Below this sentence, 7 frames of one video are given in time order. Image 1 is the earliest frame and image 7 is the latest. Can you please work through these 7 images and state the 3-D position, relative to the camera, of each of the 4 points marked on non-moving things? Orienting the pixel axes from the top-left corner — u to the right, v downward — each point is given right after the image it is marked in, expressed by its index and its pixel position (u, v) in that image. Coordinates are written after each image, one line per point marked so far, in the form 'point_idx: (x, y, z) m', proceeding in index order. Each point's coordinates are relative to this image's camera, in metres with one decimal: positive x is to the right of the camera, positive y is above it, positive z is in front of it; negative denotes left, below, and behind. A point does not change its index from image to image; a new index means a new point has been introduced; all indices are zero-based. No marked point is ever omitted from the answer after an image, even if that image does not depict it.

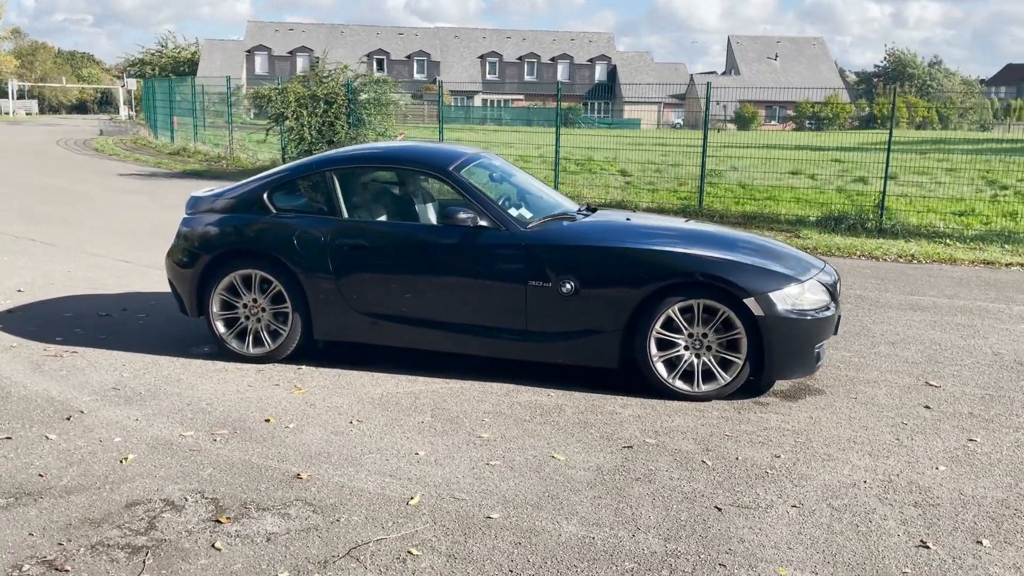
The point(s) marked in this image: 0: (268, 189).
0: (-1.7, +0.7, +6.2) m
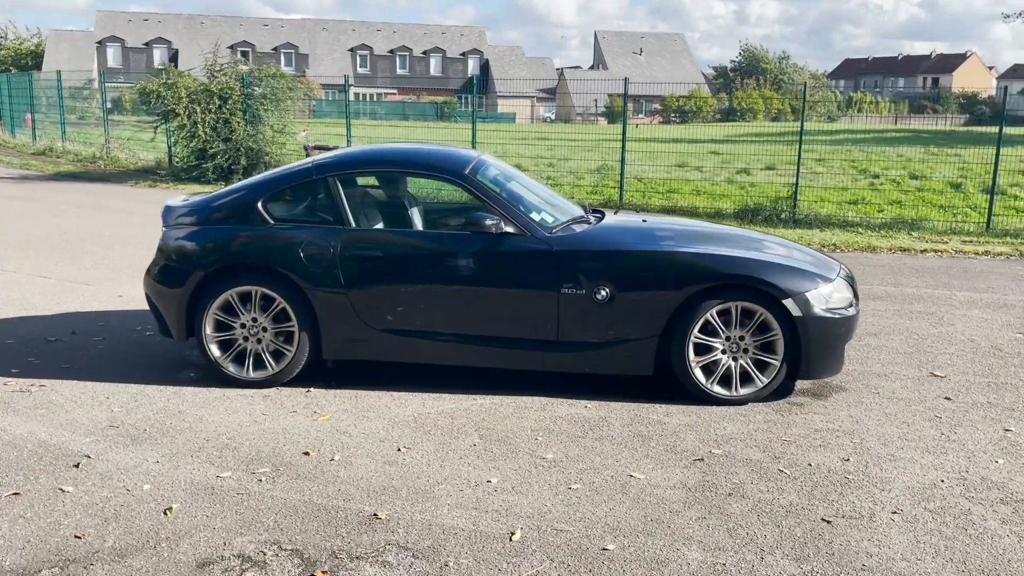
0: (-1.6, +0.6, +5.7) m
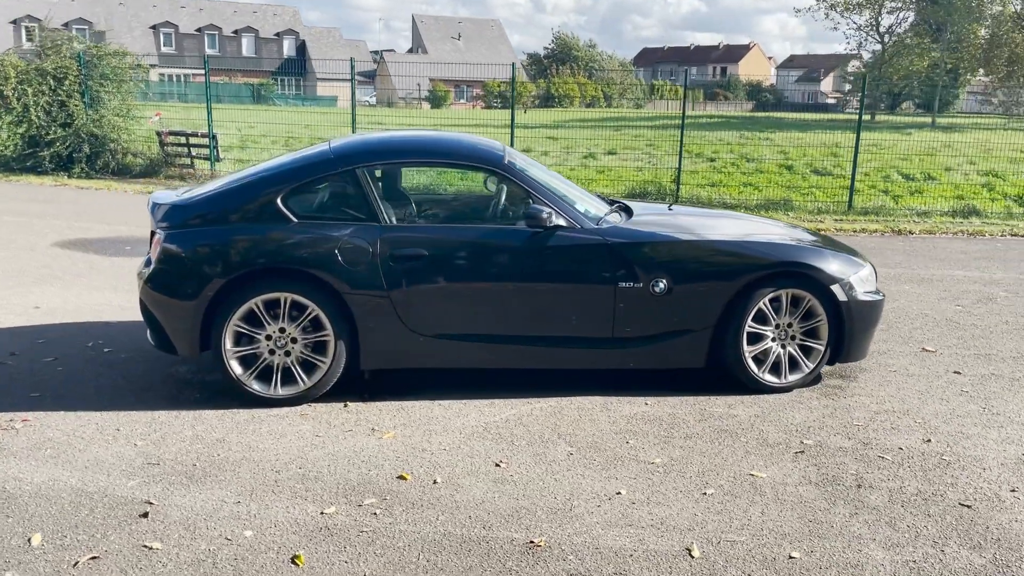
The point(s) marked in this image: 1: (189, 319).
0: (-1.4, +0.6, +5.1) m
1: (-1.8, -0.2, +4.9) m
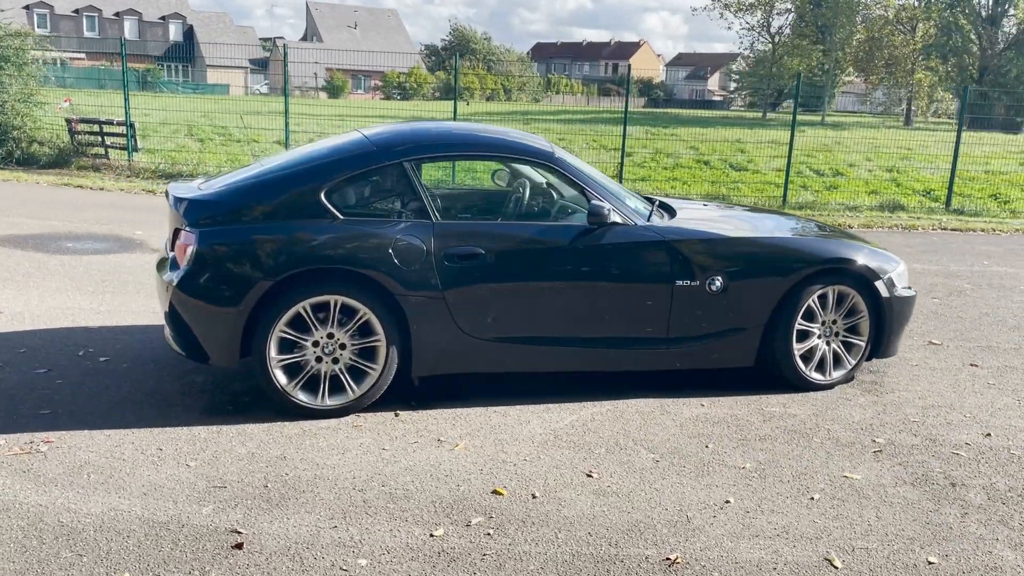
0: (-1.0, +0.5, +4.7) m
1: (-1.5, -0.2, +4.5) m
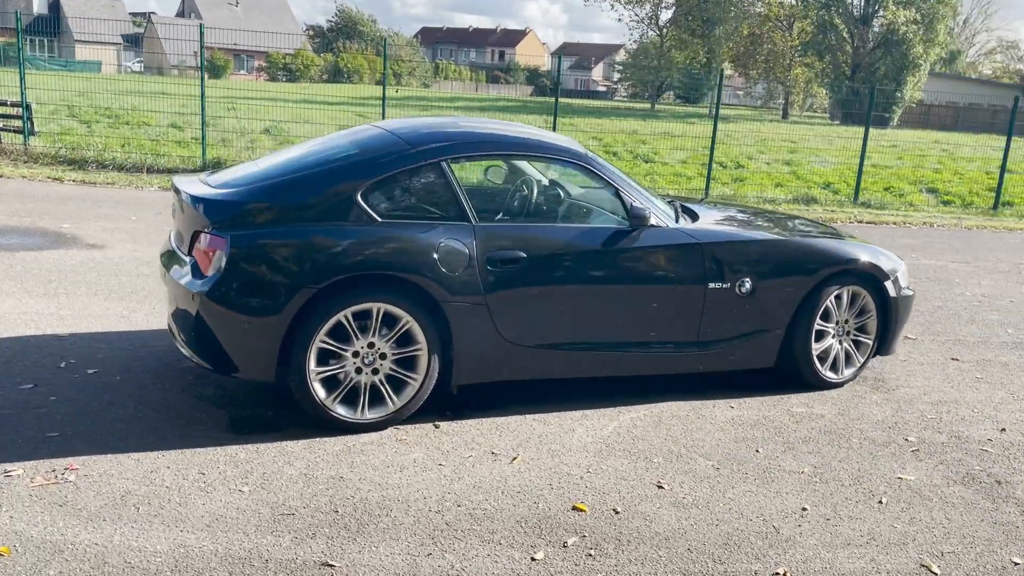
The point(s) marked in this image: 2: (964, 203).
0: (-0.8, +0.5, +4.4) m
1: (-1.2, -0.2, +4.2) m
2: (+9.8, +1.9, +19.2) m
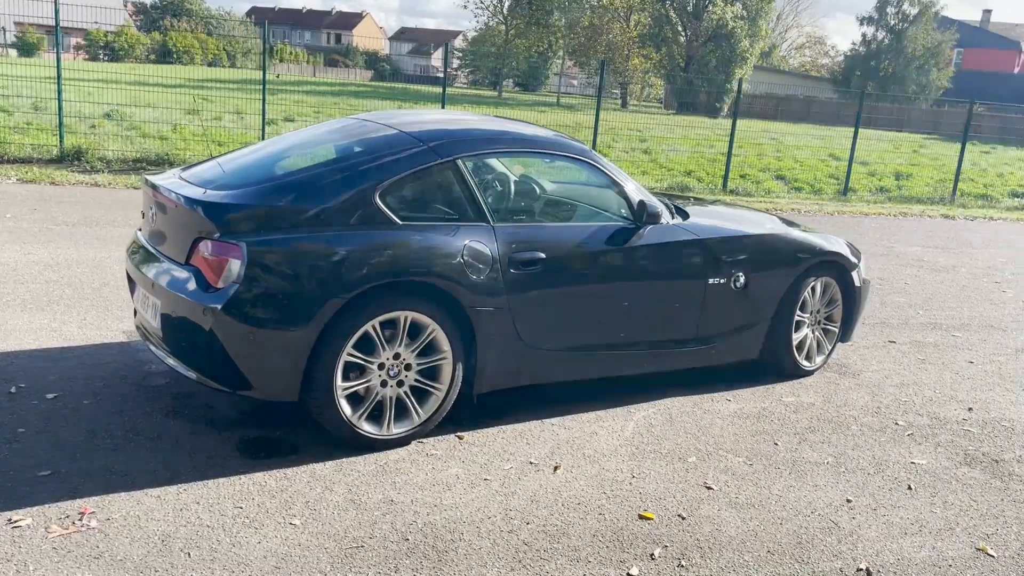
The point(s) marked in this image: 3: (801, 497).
0: (-0.7, +0.5, +4.1) m
1: (-1.0, -0.3, +3.8) m
2: (+7.1, +2.3, +20.5) m
3: (+1.3, -0.9, +3.9) m
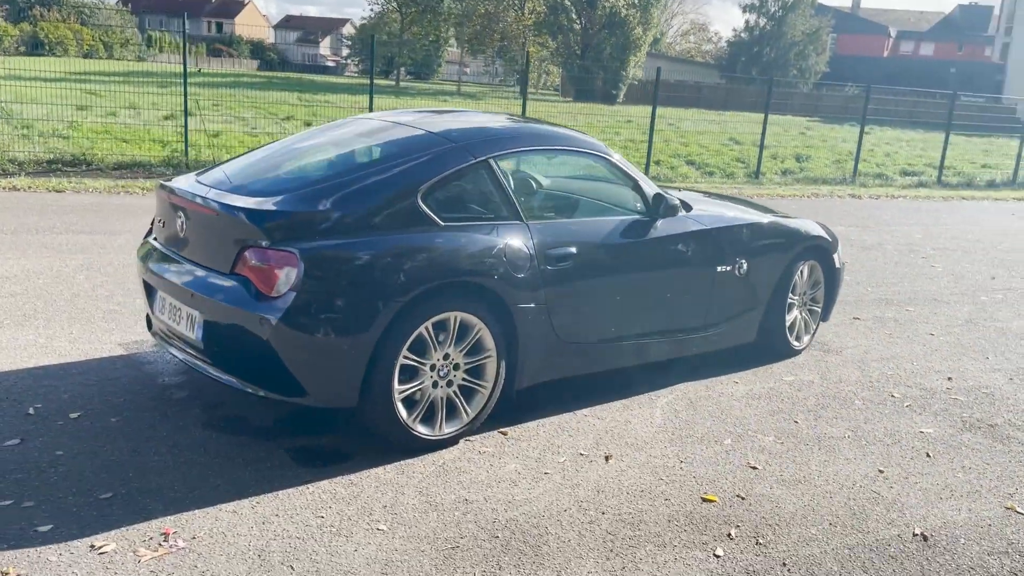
0: (-0.5, +0.5, +4.1) m
1: (-0.8, -0.3, +3.8) m
2: (+5.3, +2.8, +21.2) m
3: (+1.5, -0.9, +4.2) m
